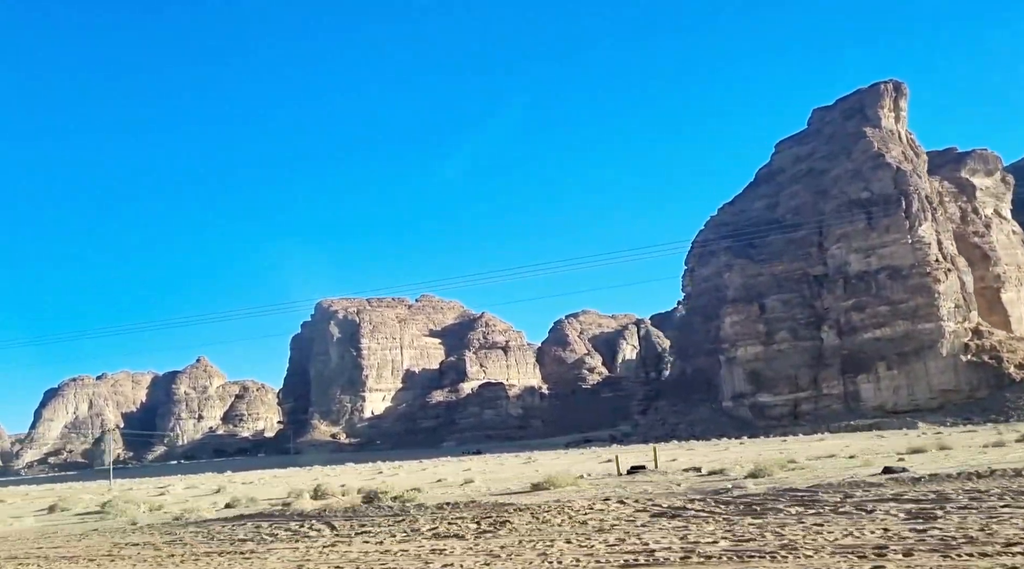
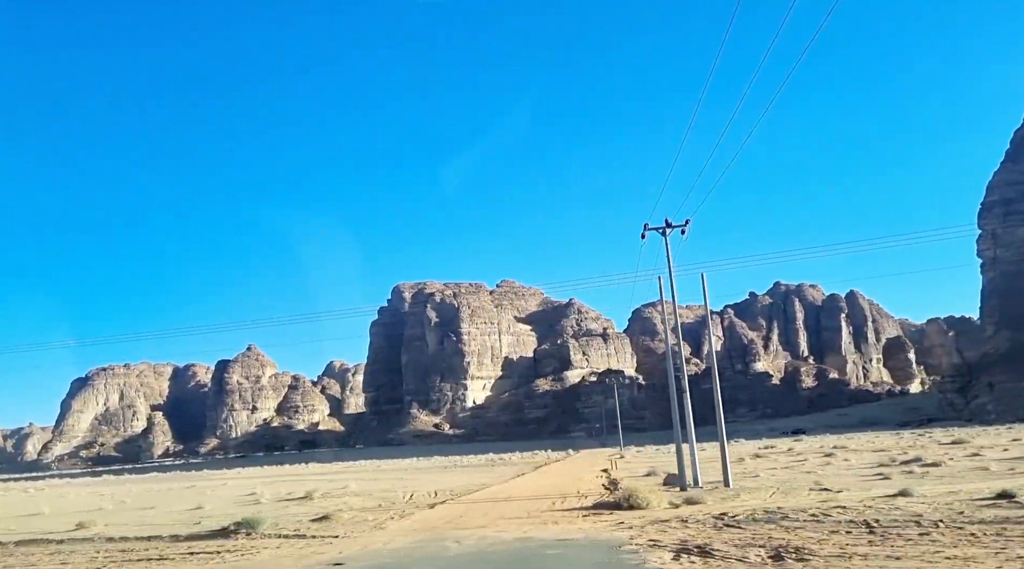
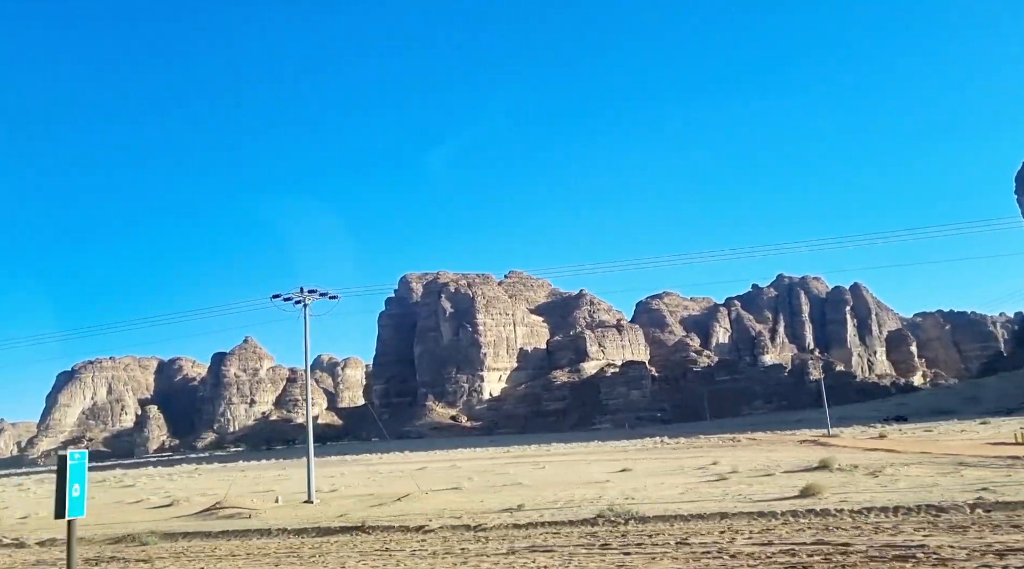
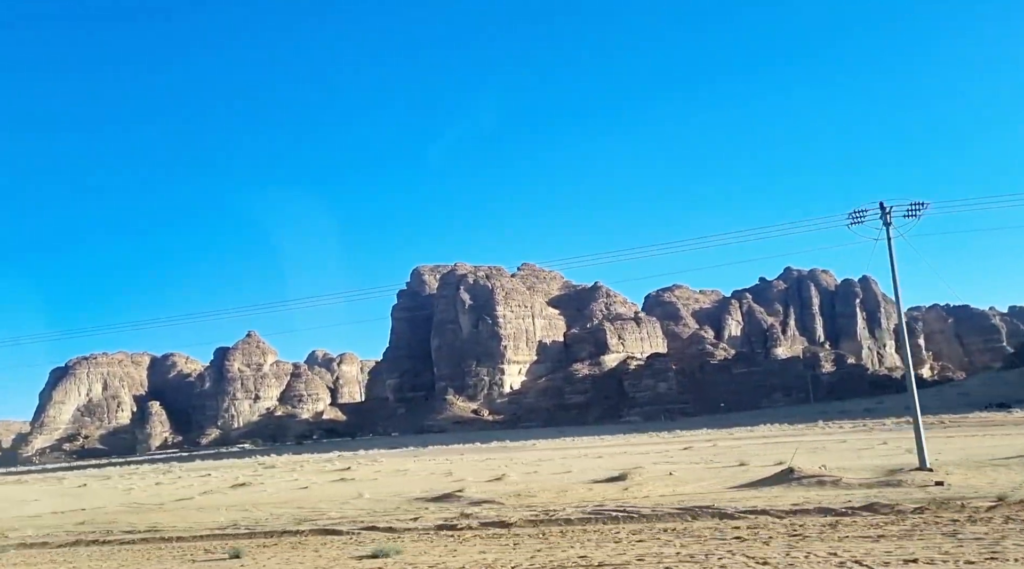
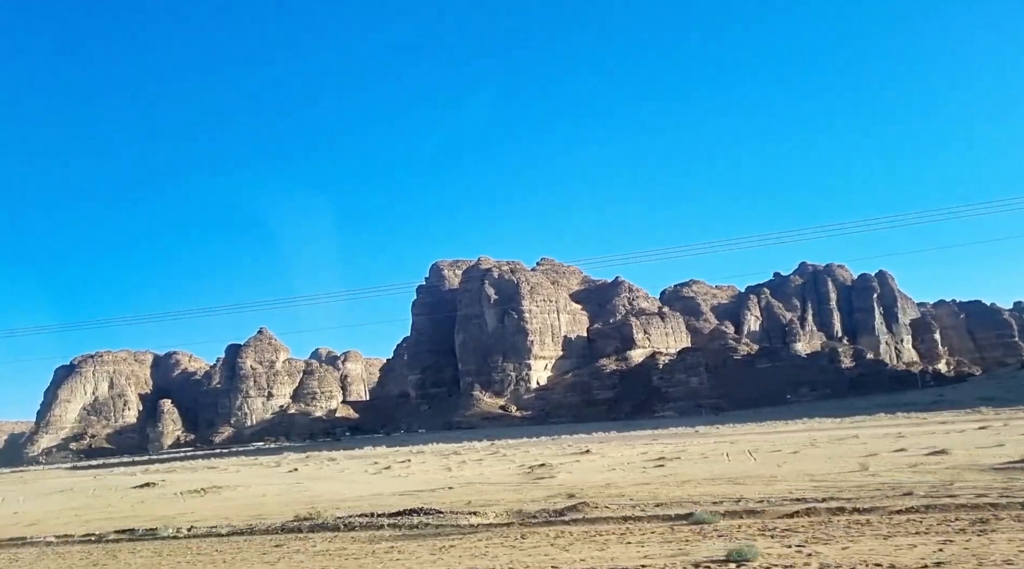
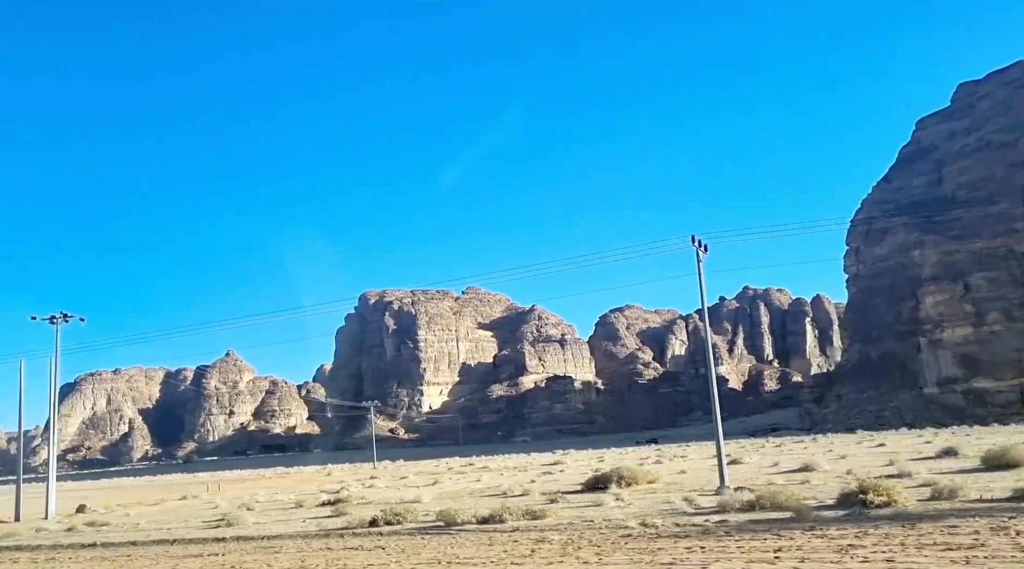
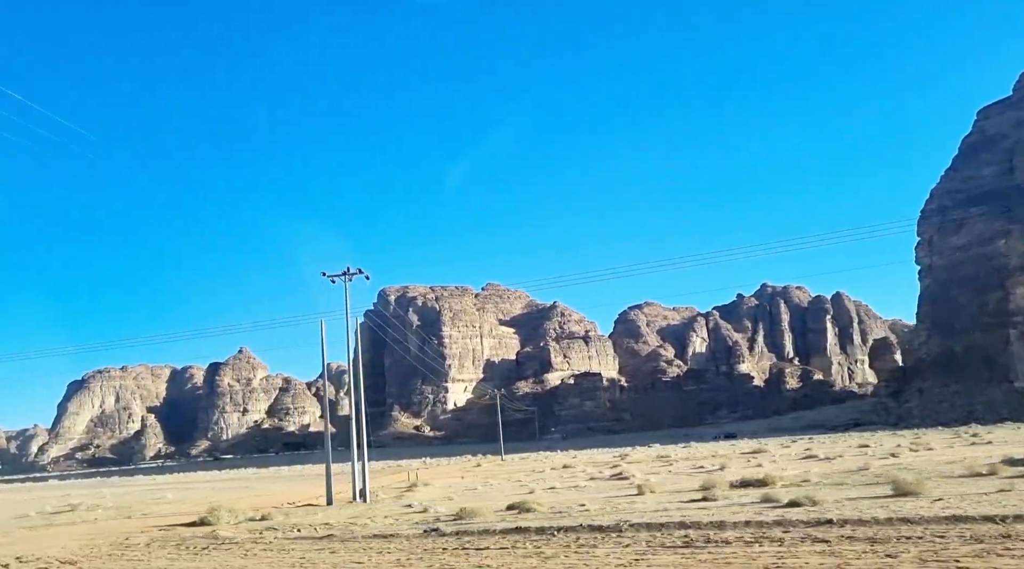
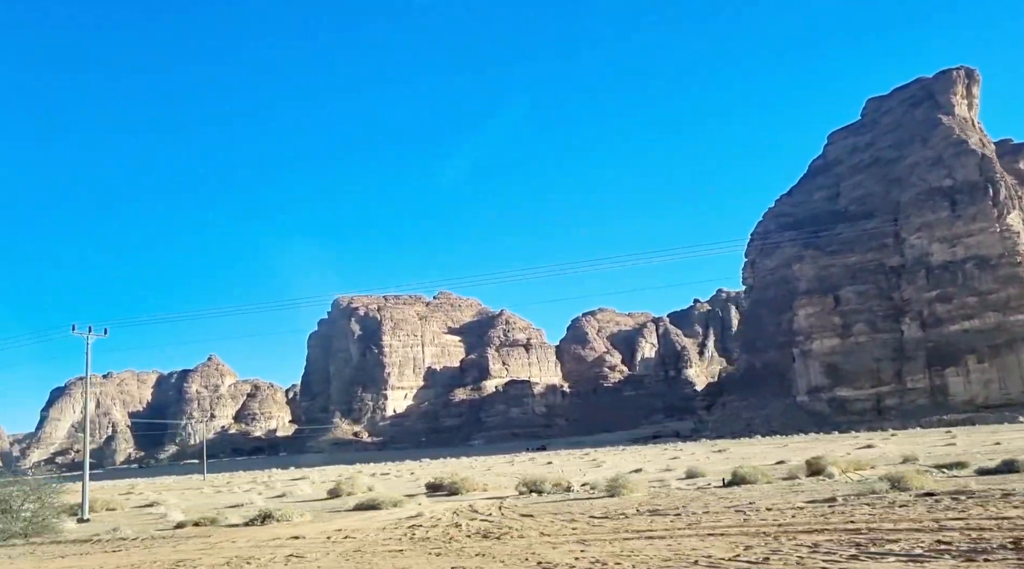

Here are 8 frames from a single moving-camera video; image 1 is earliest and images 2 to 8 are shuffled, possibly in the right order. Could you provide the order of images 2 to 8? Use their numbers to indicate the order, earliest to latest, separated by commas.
8, 6, 7, 2, 3, 4, 5
